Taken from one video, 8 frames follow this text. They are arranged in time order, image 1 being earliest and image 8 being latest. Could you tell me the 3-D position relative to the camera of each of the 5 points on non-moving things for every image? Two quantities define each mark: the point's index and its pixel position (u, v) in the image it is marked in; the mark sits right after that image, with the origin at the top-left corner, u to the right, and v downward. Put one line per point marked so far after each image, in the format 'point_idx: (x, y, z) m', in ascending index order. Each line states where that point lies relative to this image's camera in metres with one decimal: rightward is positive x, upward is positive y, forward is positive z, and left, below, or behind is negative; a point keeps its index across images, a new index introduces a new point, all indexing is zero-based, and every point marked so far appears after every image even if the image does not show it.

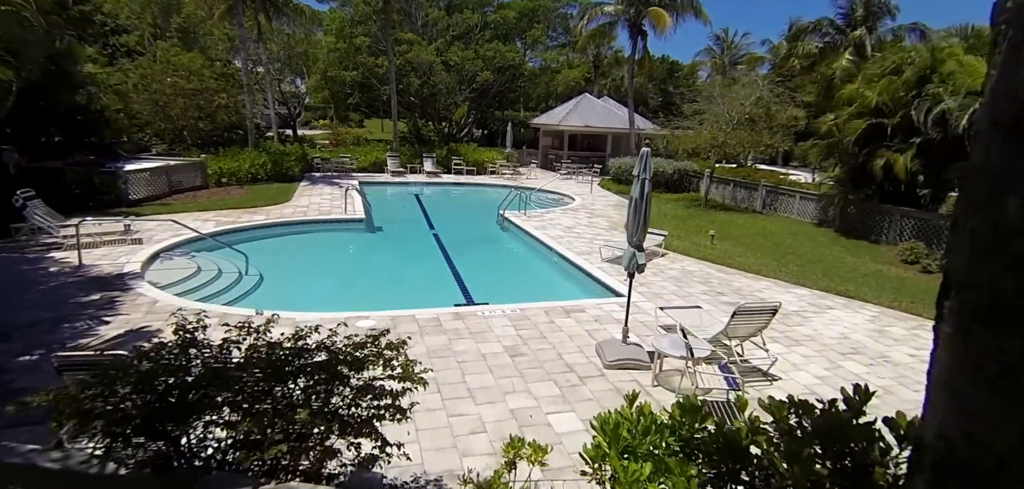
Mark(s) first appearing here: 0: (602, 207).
0: (+3.0, +1.2, +16.1) m
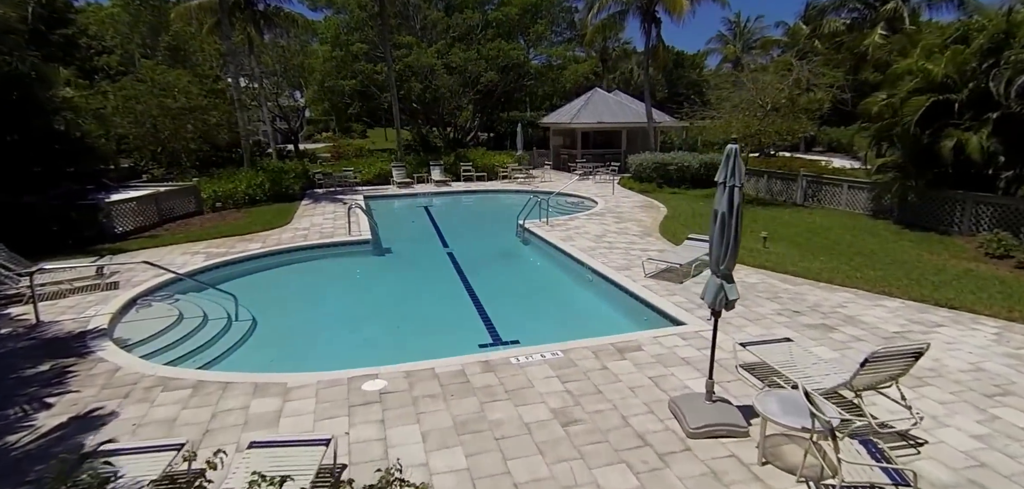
0: (+3.6, +1.1, +14.8) m
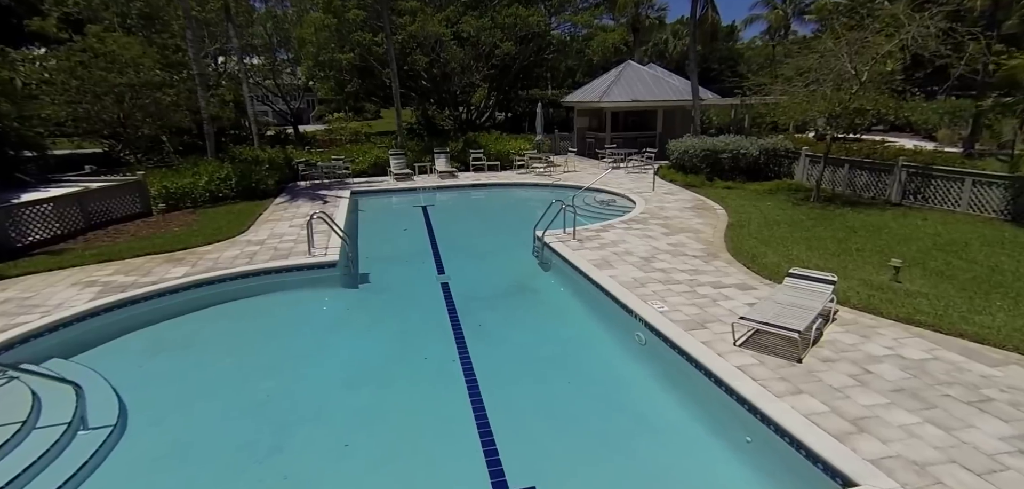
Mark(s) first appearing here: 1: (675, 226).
0: (+4.0, +0.7, +11.6) m
1: (+3.5, +0.4, +10.4) m
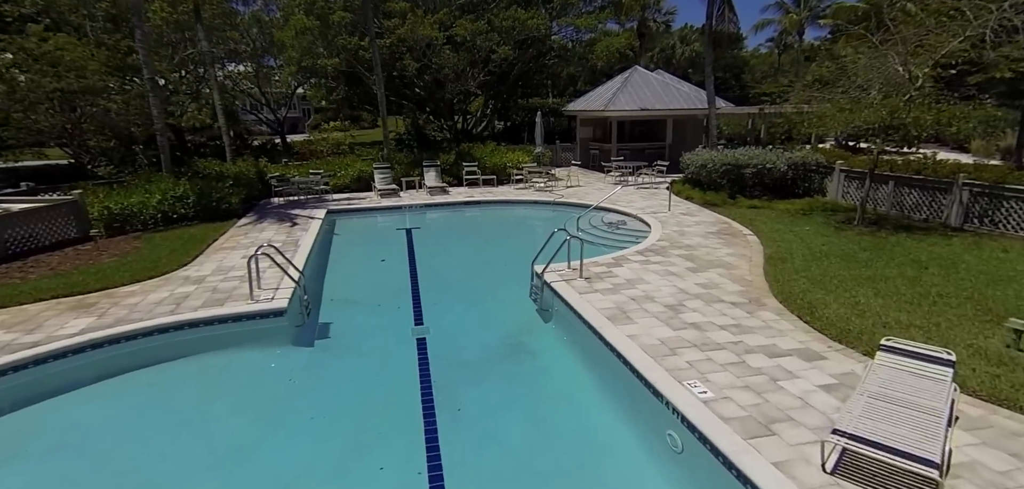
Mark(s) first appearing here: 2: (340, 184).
0: (+3.9, +0.1, +9.8) m
1: (+3.4, -0.3, +8.6) m
2: (-5.9, +2.1, +16.5) m
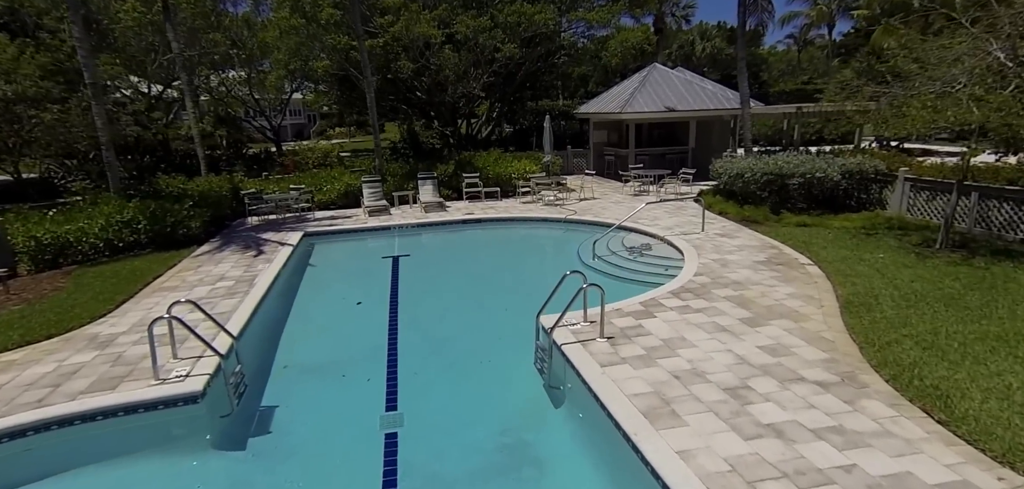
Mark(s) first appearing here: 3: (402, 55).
0: (+3.9, -0.5, +7.9) m
1: (+3.4, -0.8, +6.6) m
2: (-5.7, +1.4, +14.7) m
3: (-4.3, +7.5, +19.1) m
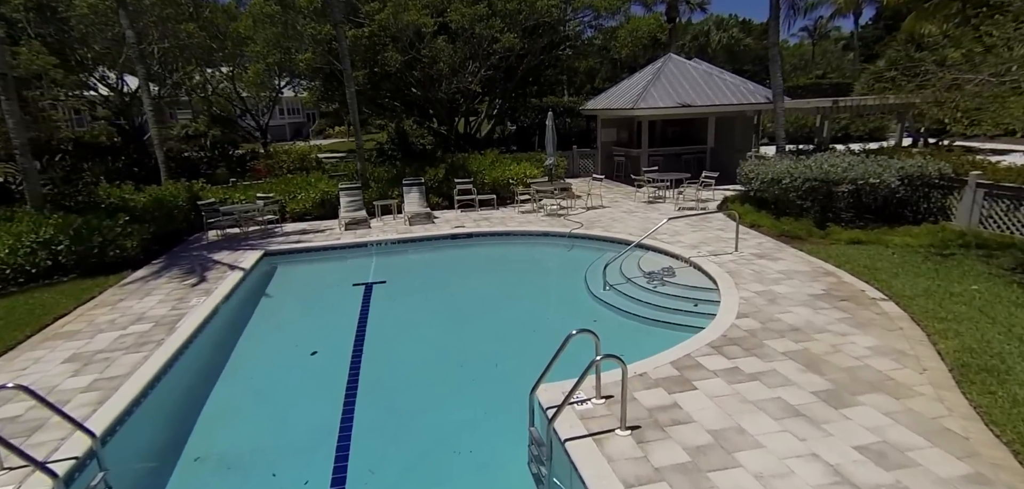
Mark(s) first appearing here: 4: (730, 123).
0: (+3.7, -0.9, +6.0) m
1: (+3.3, -1.2, +4.8) m
2: (-5.8, +0.9, +13.0) m
3: (-4.4, +7.1, +17.4) m
4: (+7.8, +4.4, +17.3) m
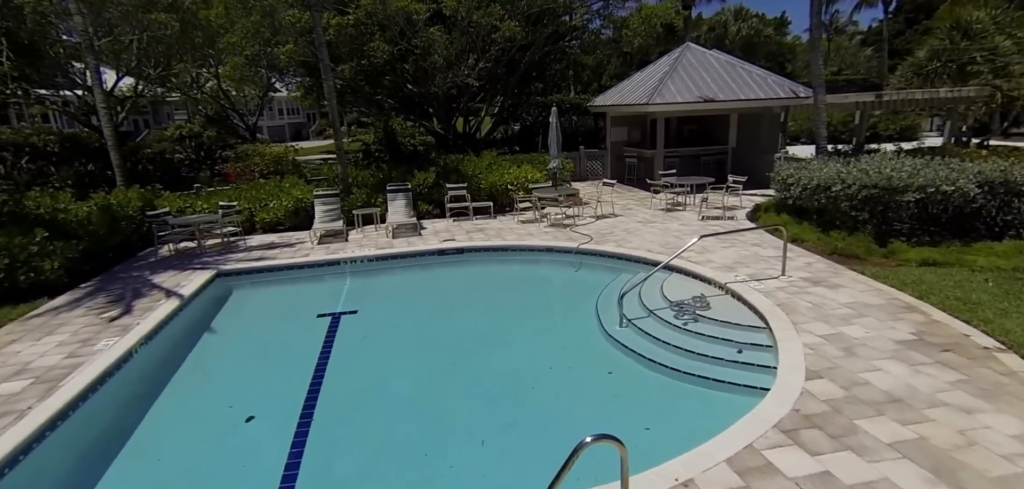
0: (+3.6, -1.2, +4.4) m
1: (+3.1, -1.6, +3.2) m
2: (-5.8, +0.6, +11.5) m
3: (-4.4, +6.8, +15.8) m
4: (+7.8, +4.0, +15.5) m
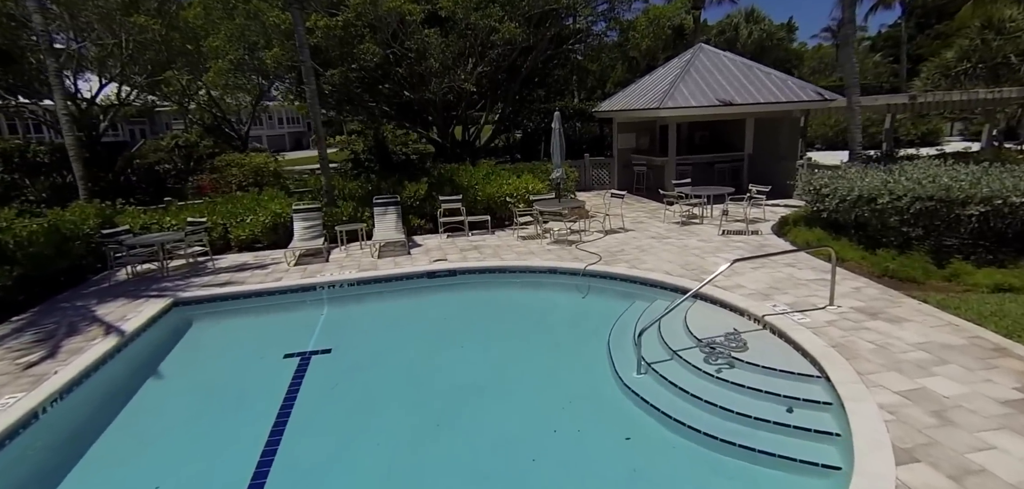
0: (+3.6, -1.5, +3.2) m
1: (+3.1, -1.8, +2.0) m
2: (-5.9, +0.2, +10.4) m
3: (-4.4, +6.3, +14.8) m
4: (+7.8, +3.6, +14.4) m
